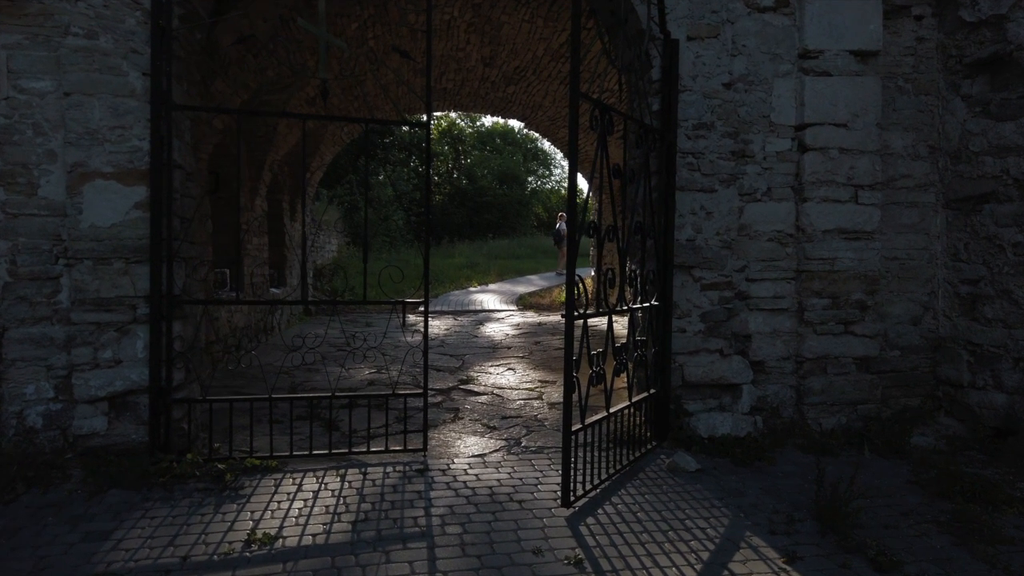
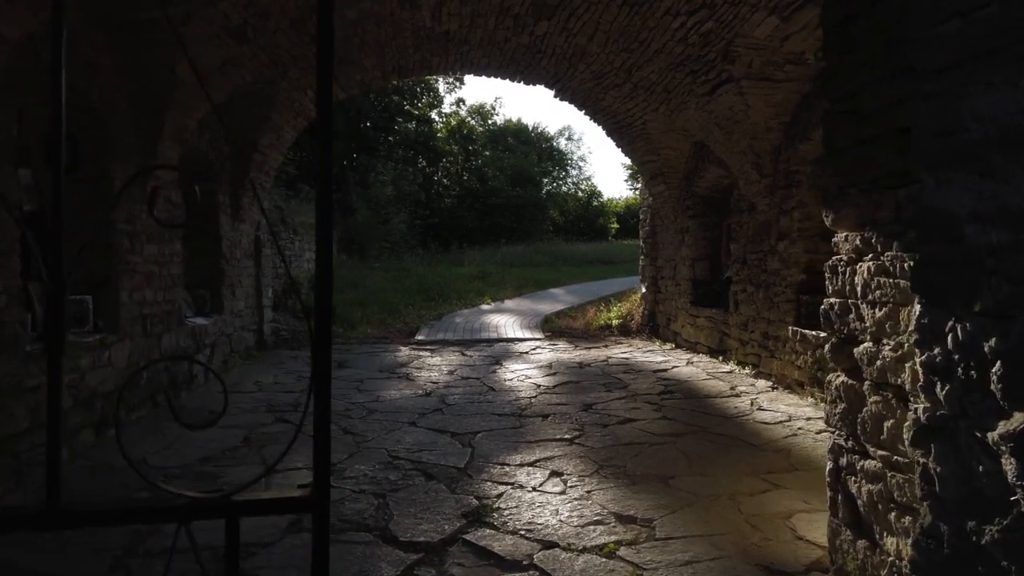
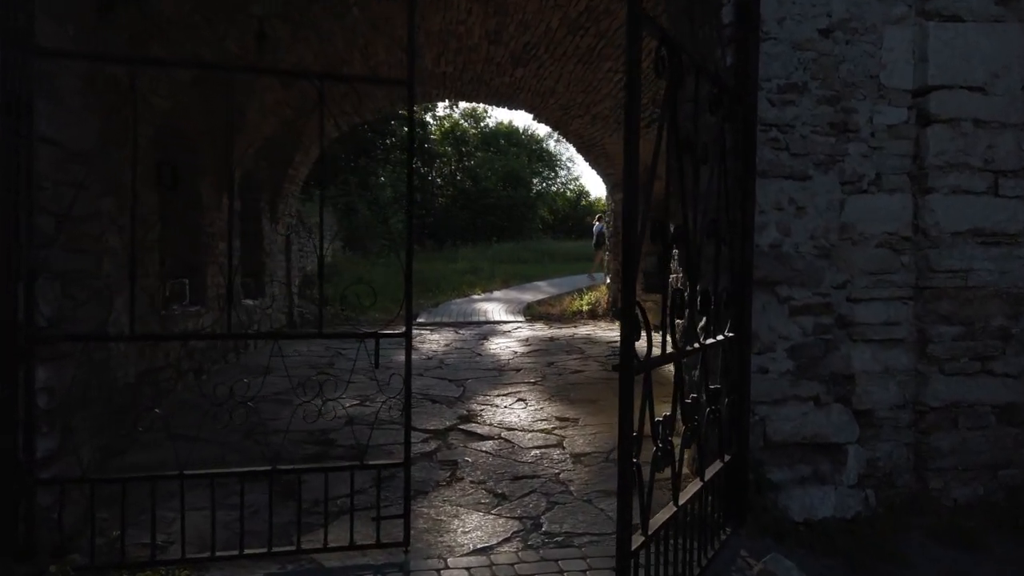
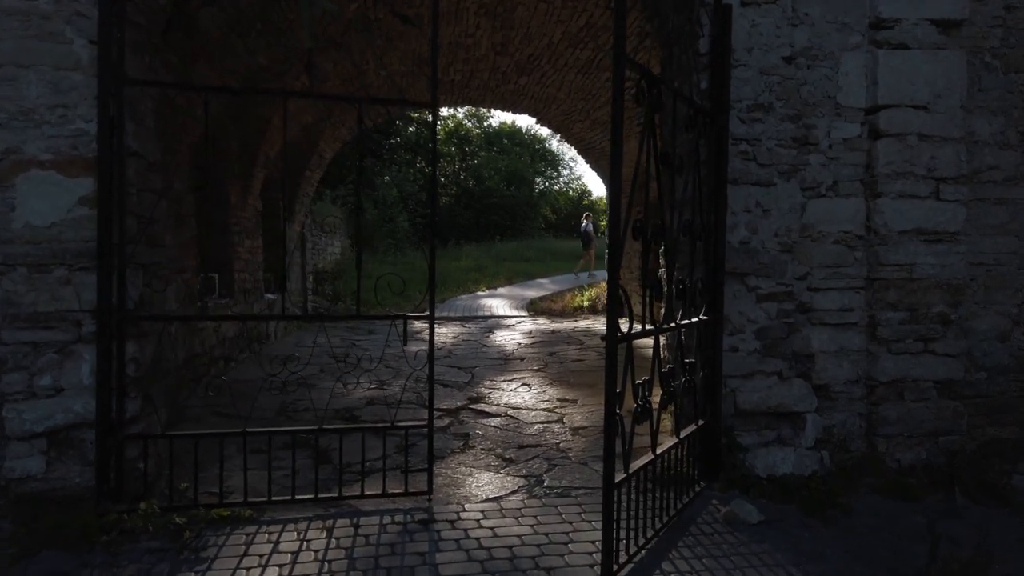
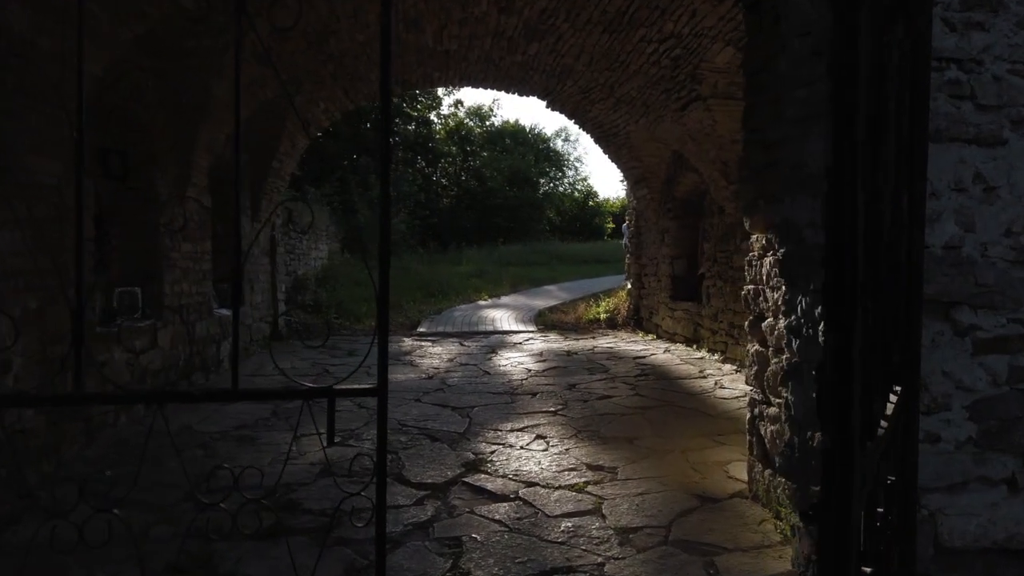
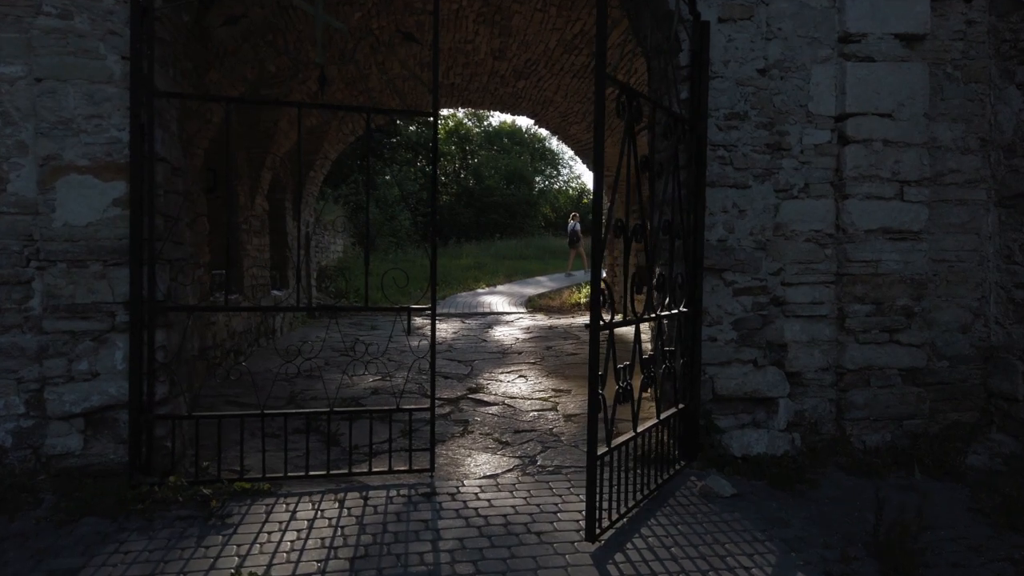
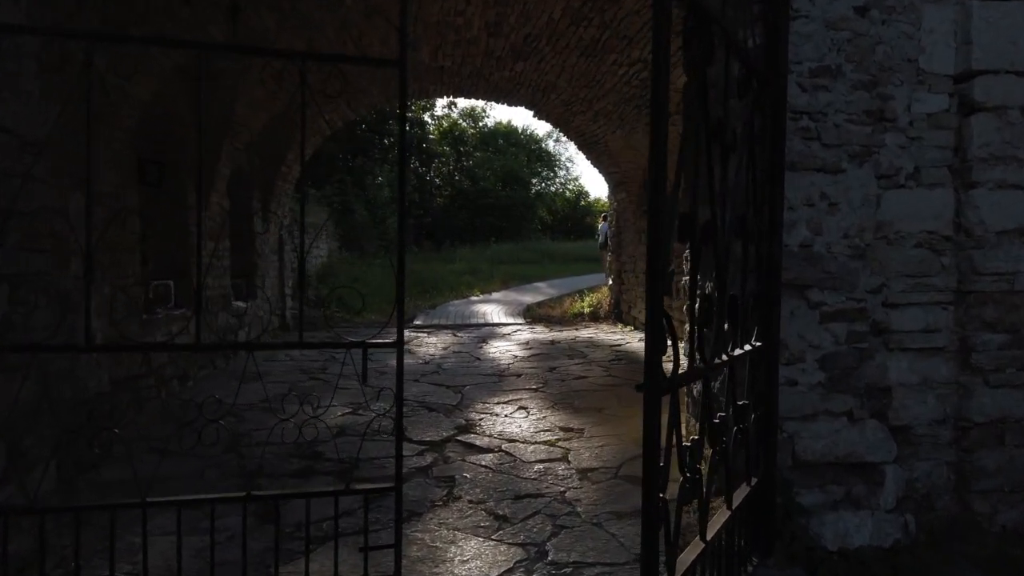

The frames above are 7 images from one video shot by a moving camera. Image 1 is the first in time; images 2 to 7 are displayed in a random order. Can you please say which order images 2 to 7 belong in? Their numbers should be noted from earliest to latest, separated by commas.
6, 4, 3, 7, 5, 2
